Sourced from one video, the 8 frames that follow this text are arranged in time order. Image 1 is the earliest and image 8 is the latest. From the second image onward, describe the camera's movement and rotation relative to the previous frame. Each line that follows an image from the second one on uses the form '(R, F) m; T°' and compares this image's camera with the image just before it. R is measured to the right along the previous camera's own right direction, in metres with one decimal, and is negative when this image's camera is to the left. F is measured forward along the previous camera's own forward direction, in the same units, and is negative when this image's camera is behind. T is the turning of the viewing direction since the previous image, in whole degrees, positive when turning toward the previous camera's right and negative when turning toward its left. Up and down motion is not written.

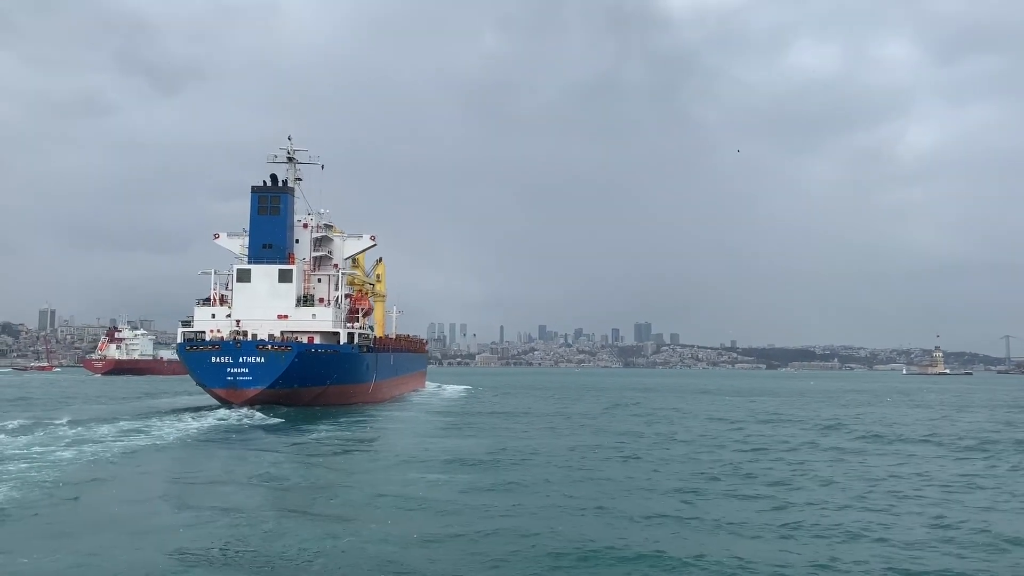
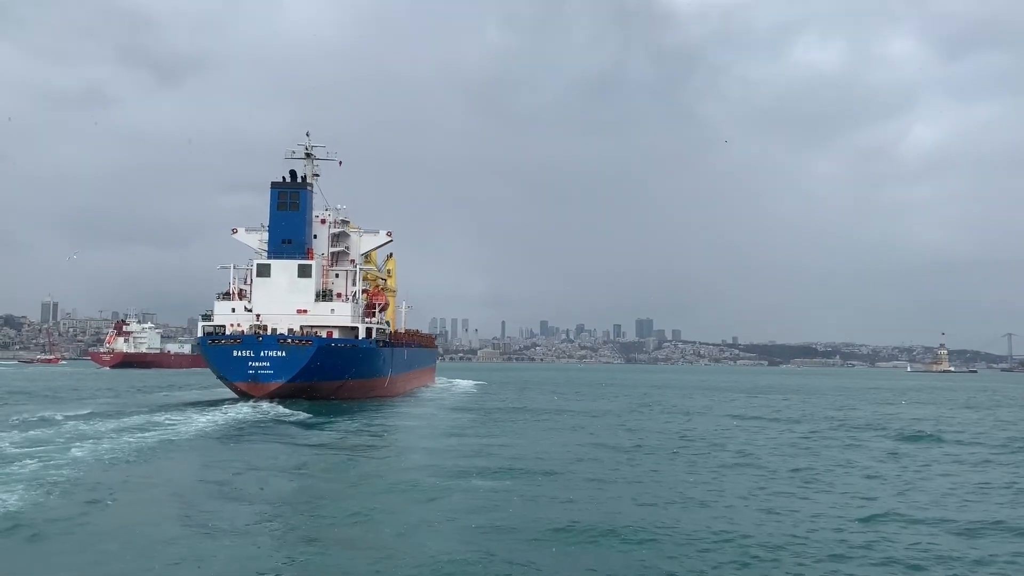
(-0.6, -0.2) m; 0°
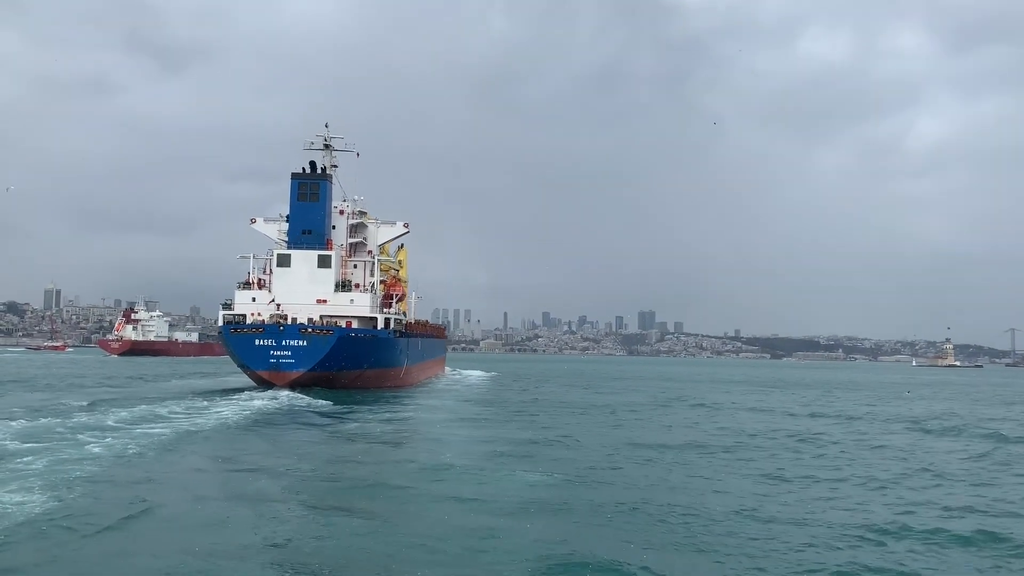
(-0.5, -0.2) m; 0°
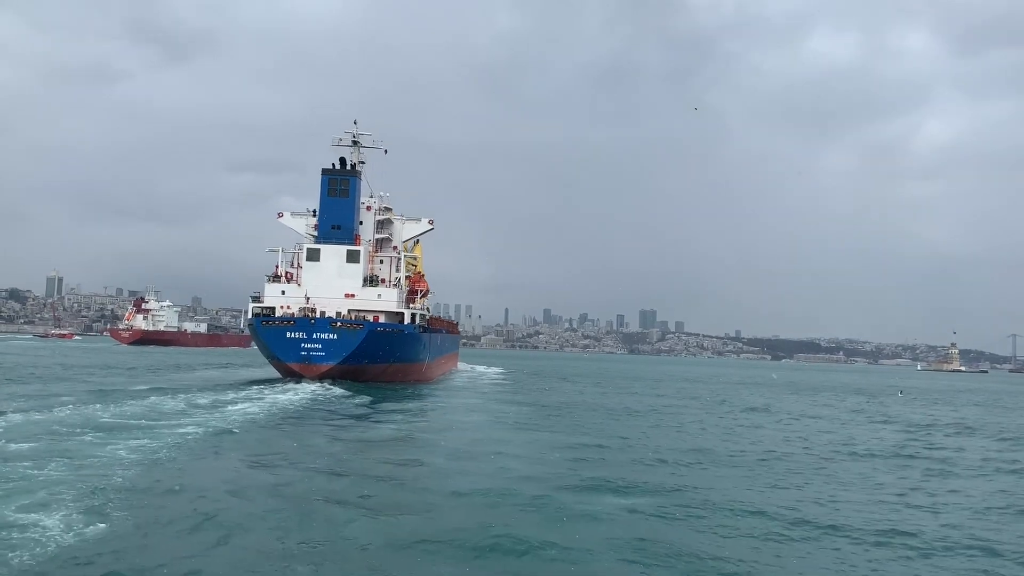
(-0.9, -0.4) m; 0°
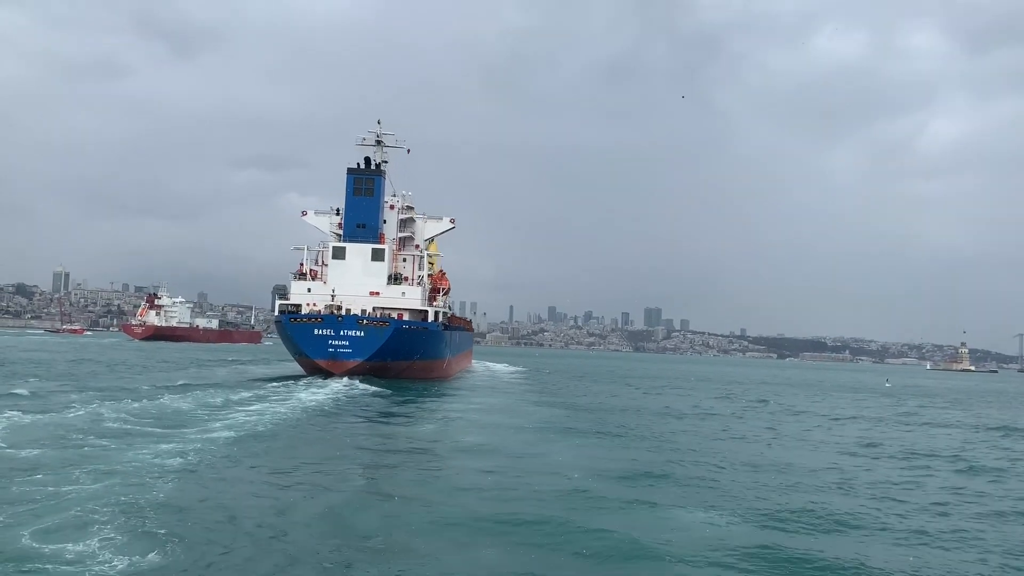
(-0.7, -0.3) m; -1°
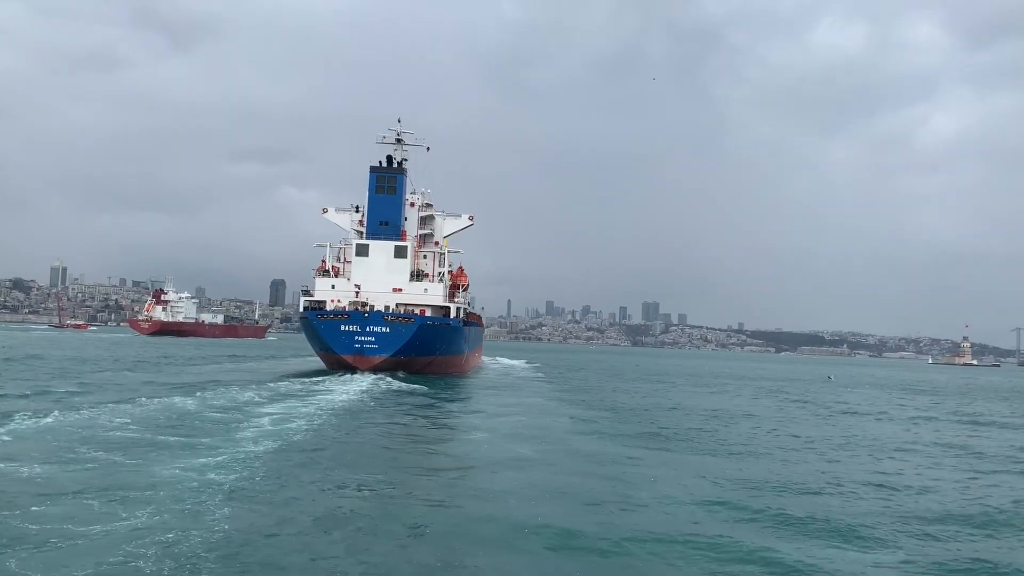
(-0.8, -0.5) m; 0°
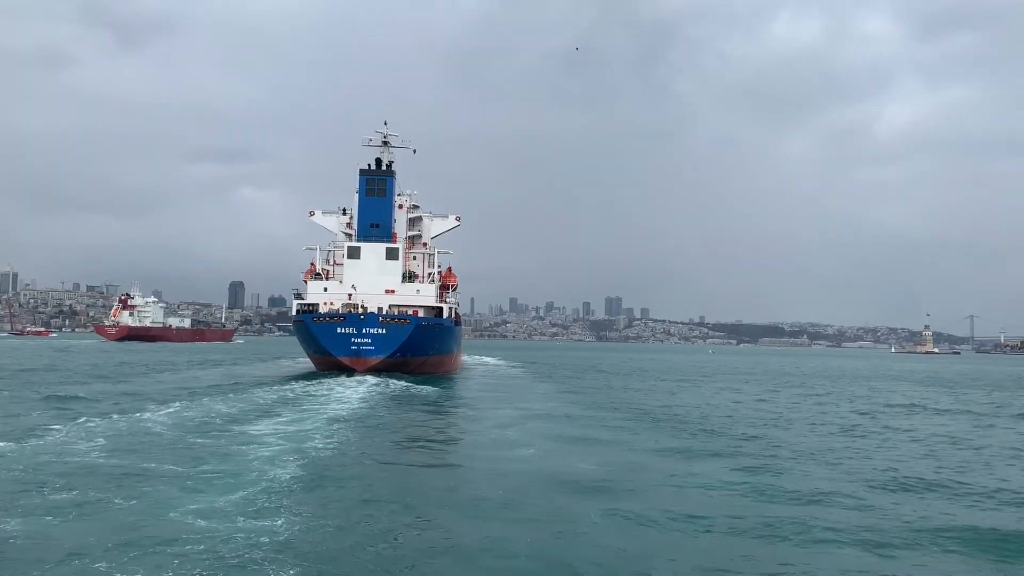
(-0.9, -0.5) m; +3°
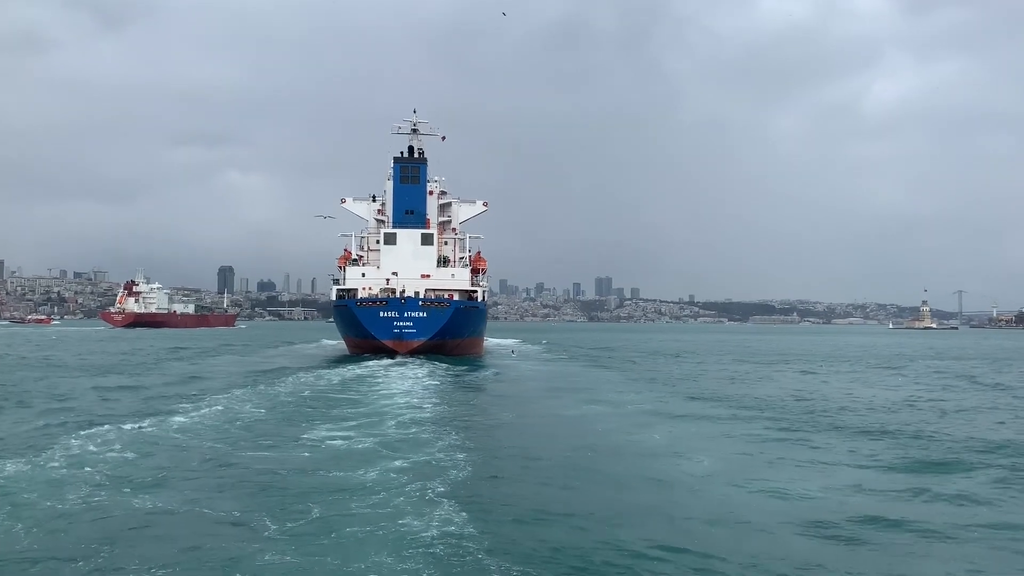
(-1.7, +0.1) m; 0°
